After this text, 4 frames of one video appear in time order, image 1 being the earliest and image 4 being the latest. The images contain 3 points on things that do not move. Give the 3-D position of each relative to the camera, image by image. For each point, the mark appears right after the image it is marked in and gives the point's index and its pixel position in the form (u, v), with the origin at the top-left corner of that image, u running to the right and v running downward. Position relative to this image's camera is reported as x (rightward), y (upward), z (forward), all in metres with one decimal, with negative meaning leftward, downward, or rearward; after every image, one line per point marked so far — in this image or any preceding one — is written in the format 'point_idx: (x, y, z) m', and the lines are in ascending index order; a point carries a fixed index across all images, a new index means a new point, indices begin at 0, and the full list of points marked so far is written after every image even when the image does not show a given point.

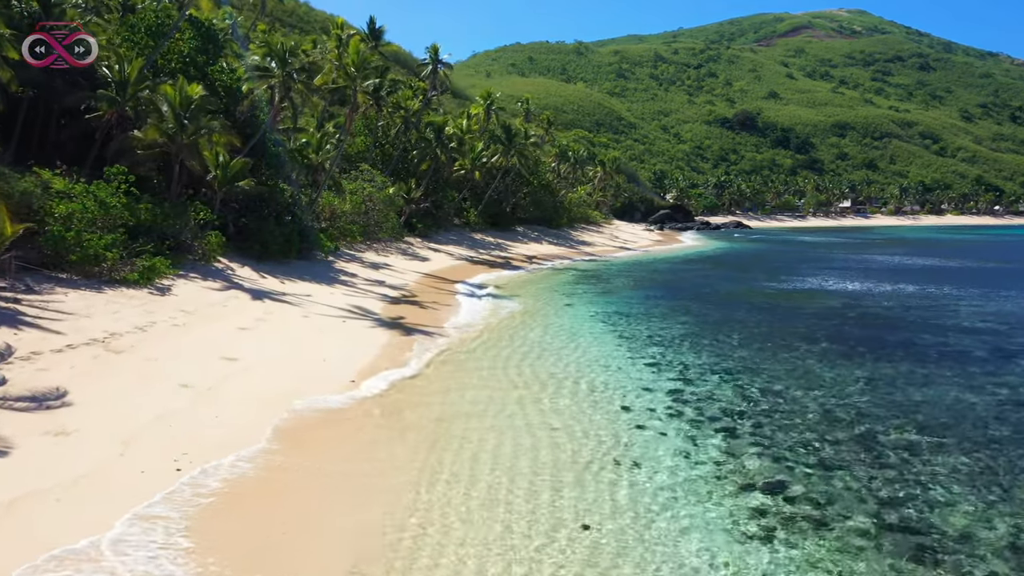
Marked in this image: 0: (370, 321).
0: (-3.9, -0.9, +18.0) m
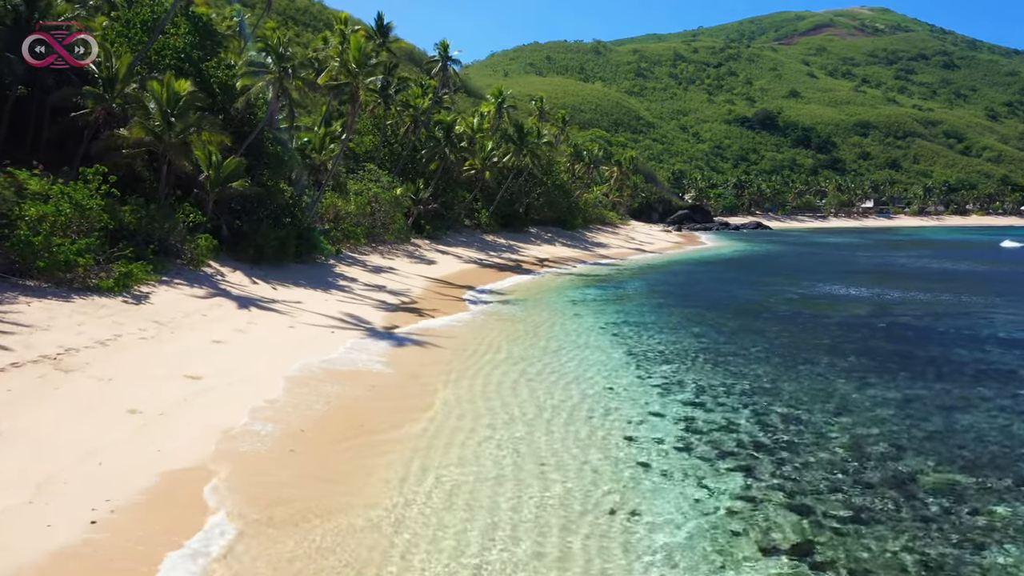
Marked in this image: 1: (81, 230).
0: (-3.9, -1.1, +16.9) m
1: (-10.6, +1.4, +16.2) m
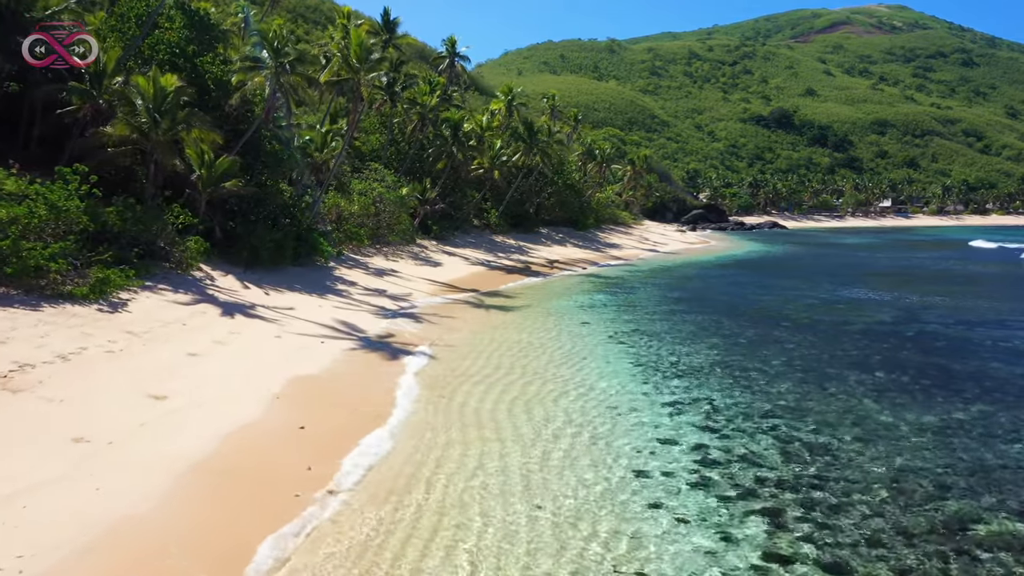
0: (-3.8, -1.3, +15.9) m
1: (-10.5, +1.3, +15.3) m
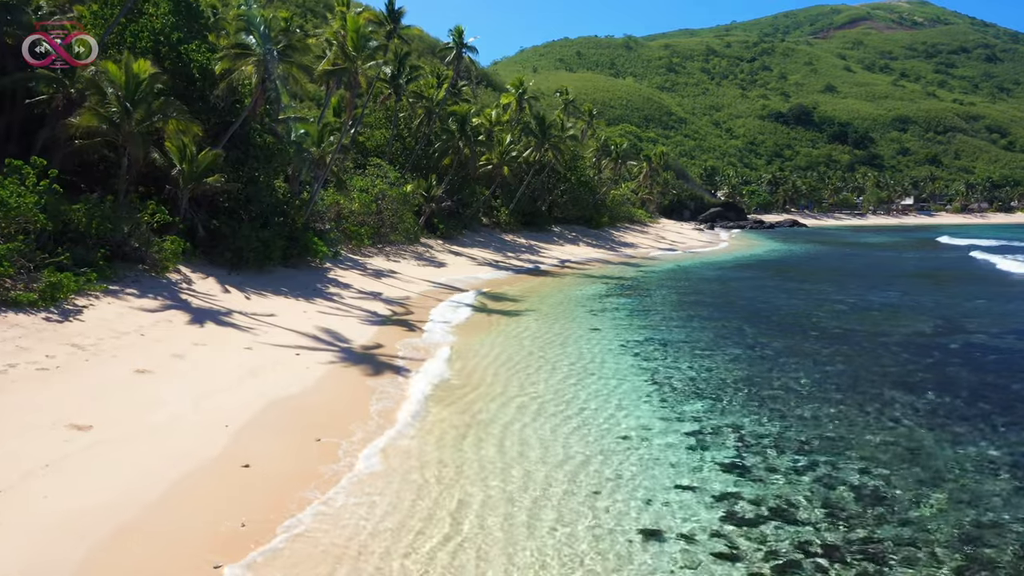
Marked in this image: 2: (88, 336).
0: (-3.9, -1.4, +14.3) m
1: (-10.6, +1.2, +13.9) m
2: (-7.9, -0.9, +12.3) m
